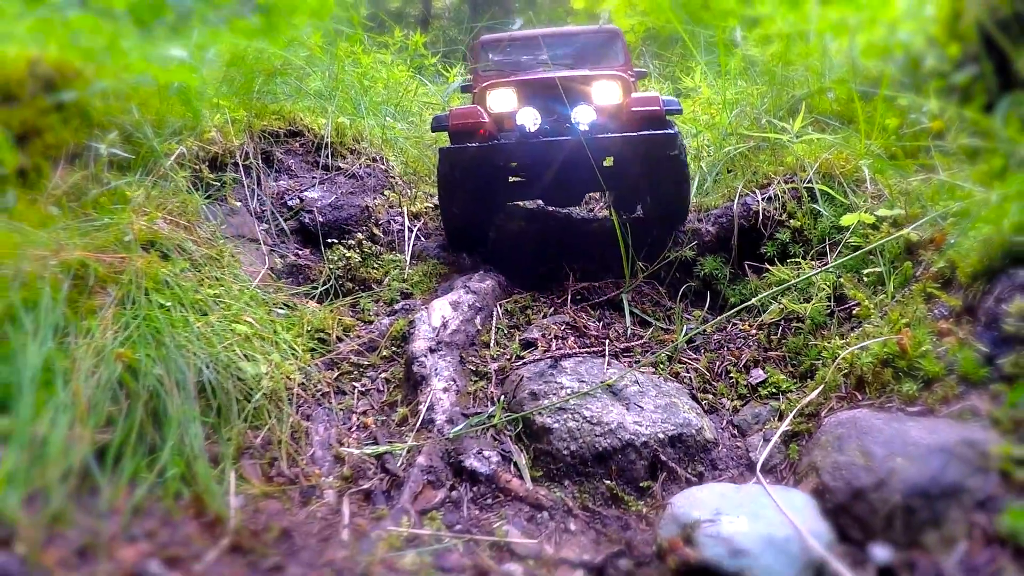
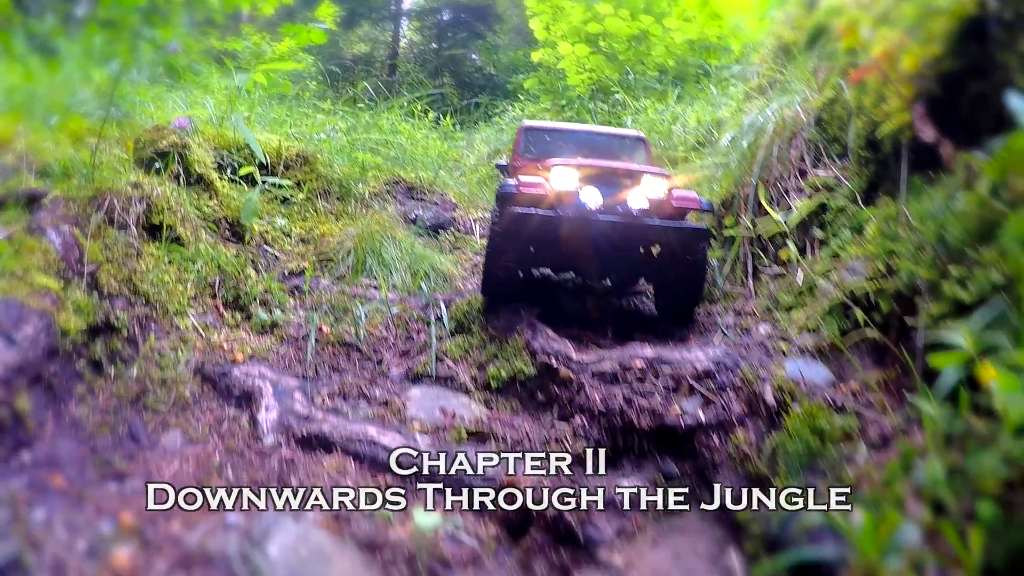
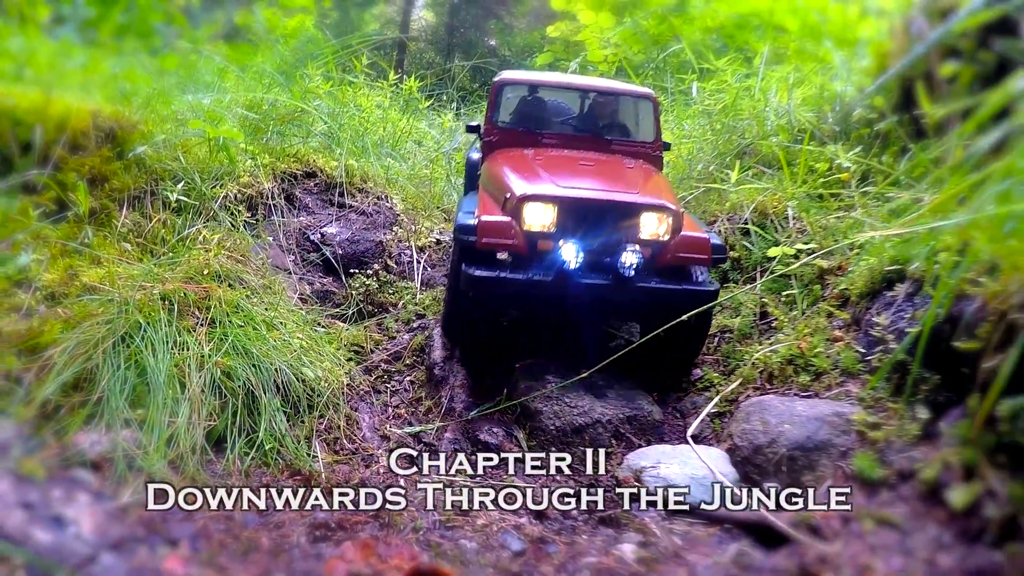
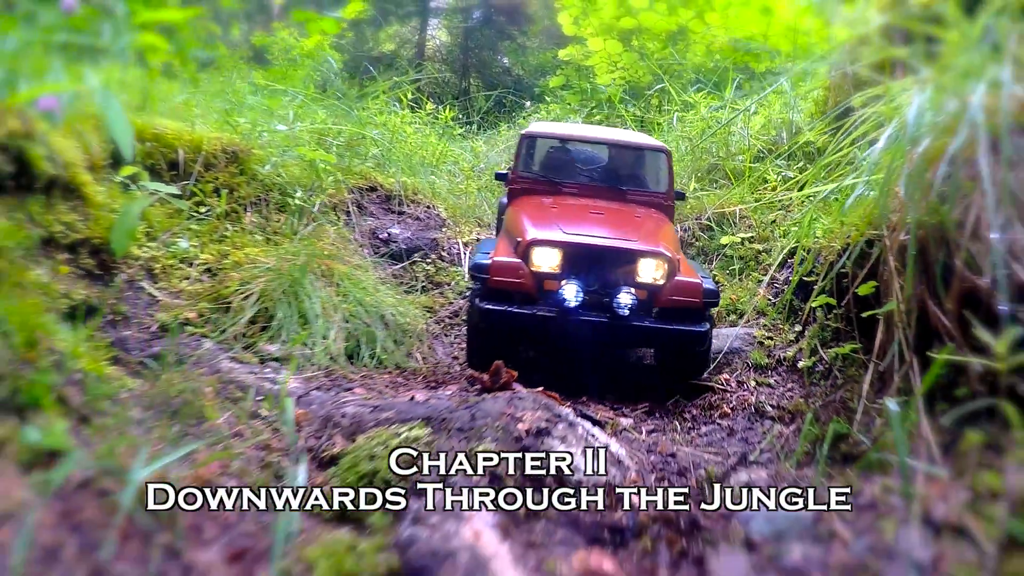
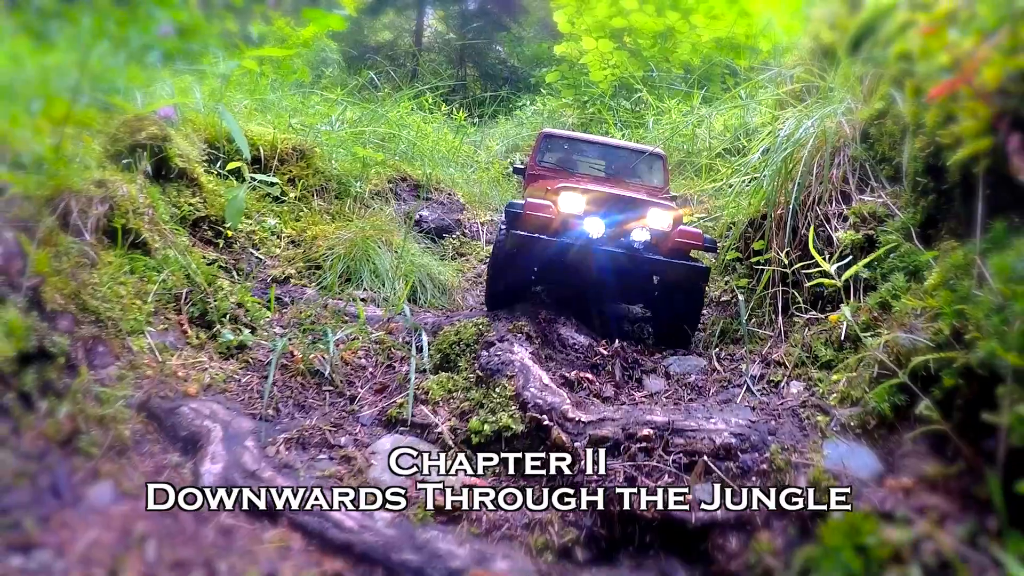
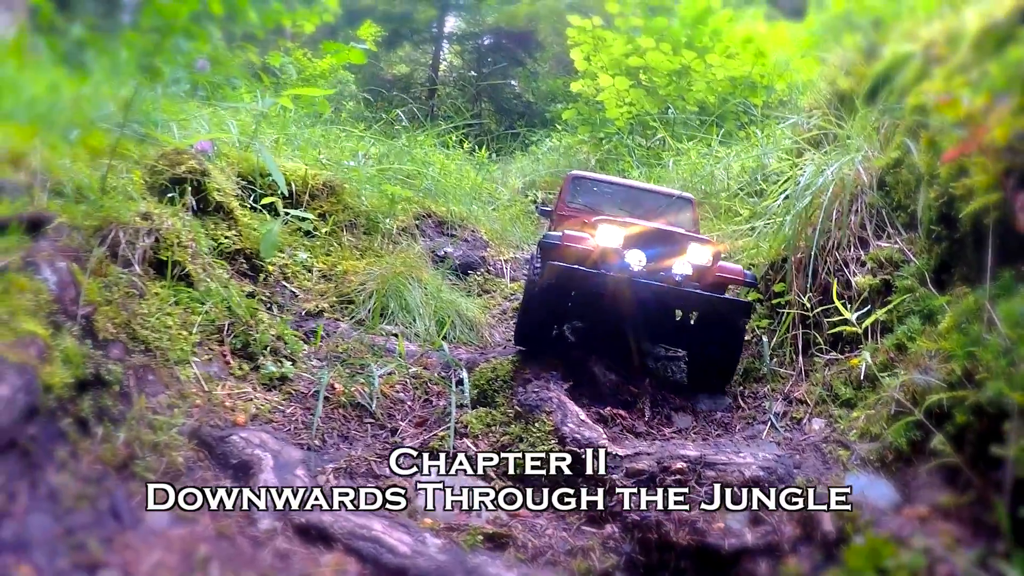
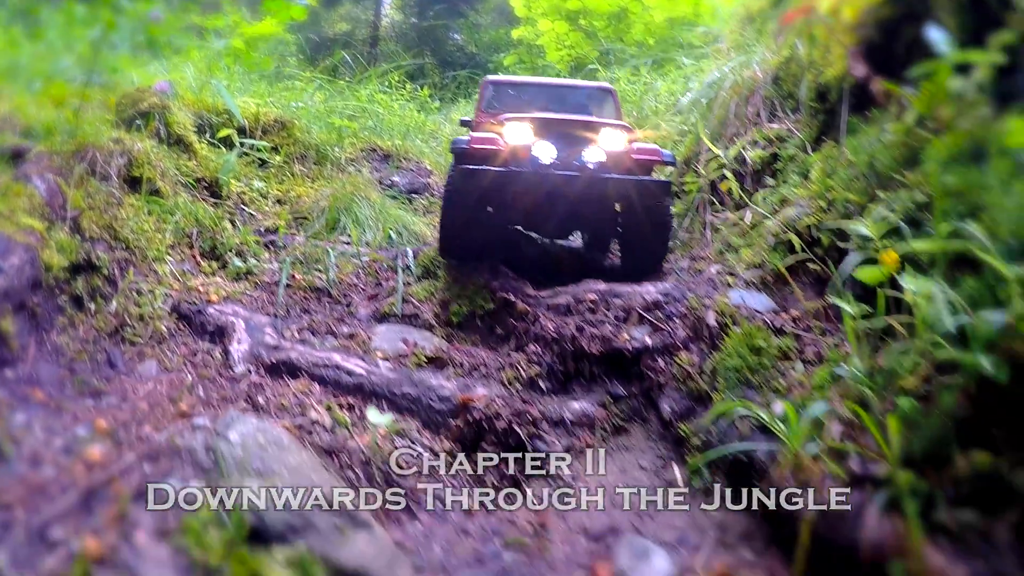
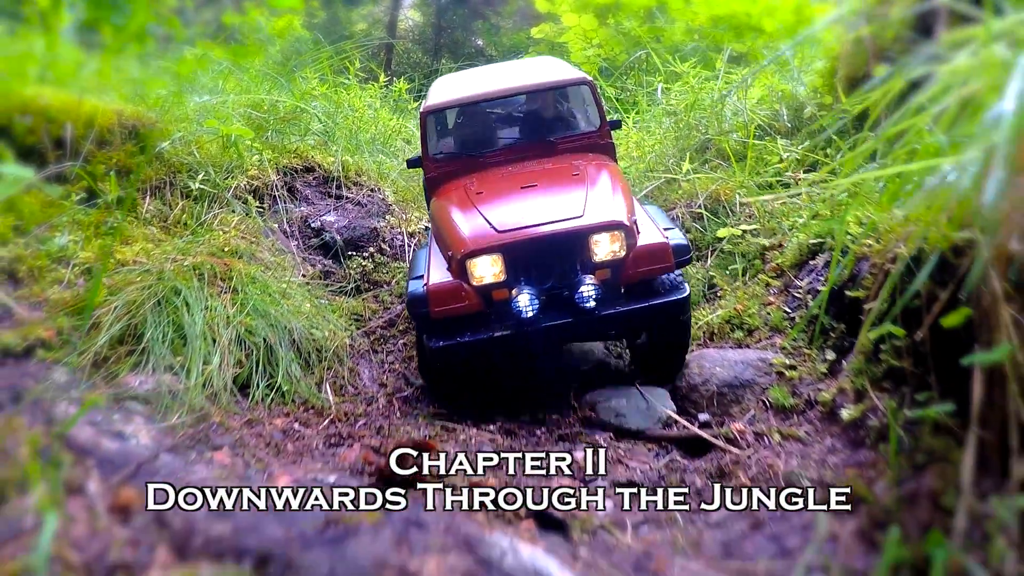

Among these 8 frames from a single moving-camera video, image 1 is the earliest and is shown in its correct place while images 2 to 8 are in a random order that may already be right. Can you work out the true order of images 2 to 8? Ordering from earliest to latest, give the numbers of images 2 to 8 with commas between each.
3, 8, 4, 5, 6, 2, 7
